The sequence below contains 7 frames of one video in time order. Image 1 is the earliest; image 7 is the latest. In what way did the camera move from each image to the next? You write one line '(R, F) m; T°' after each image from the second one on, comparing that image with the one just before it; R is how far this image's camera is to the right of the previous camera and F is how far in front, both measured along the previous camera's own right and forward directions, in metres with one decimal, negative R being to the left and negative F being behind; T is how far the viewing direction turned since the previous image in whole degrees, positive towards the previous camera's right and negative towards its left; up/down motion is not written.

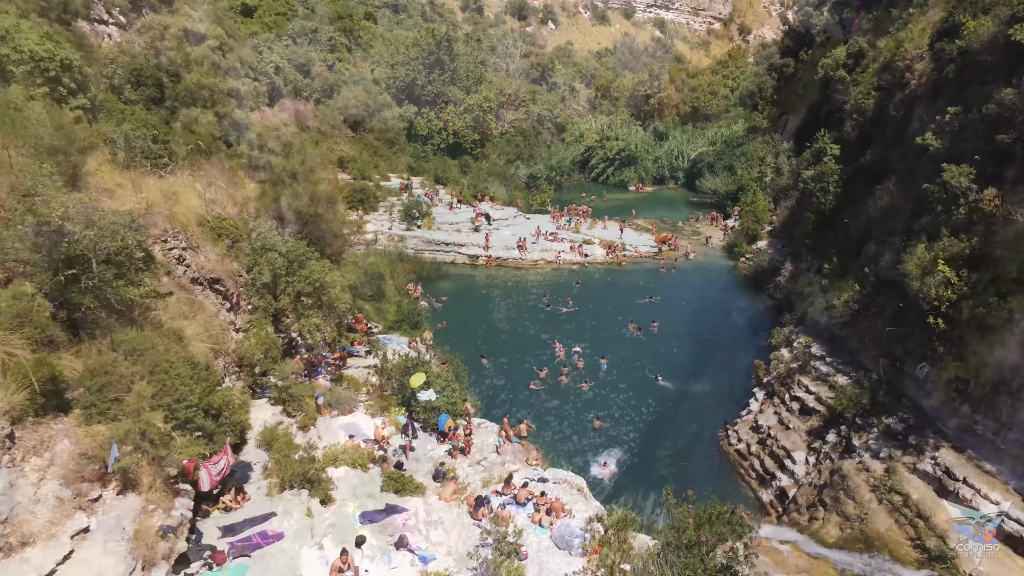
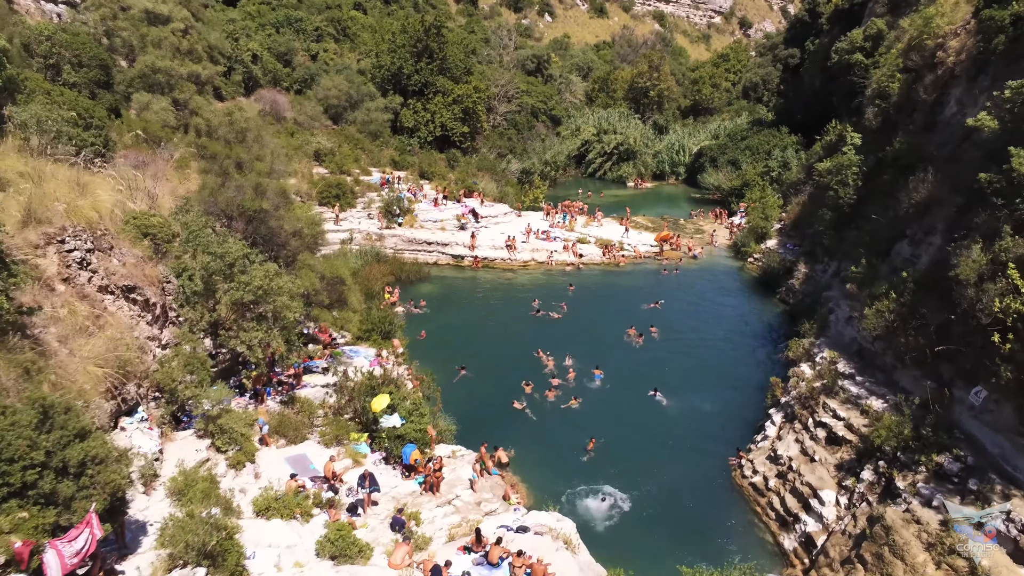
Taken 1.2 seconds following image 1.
(+0.5, +3.1) m; 0°
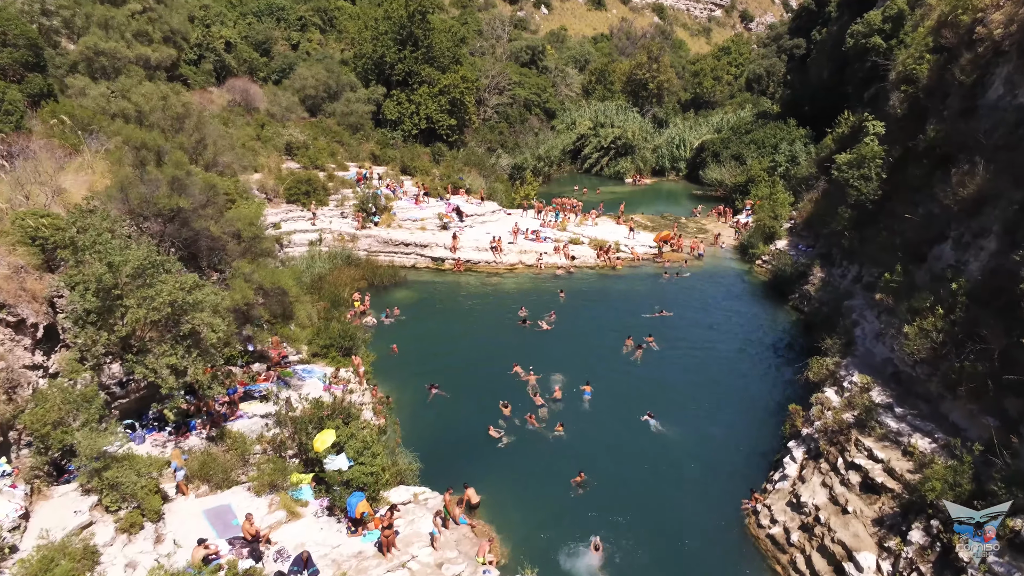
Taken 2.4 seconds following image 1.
(+0.6, +3.1) m; 0°
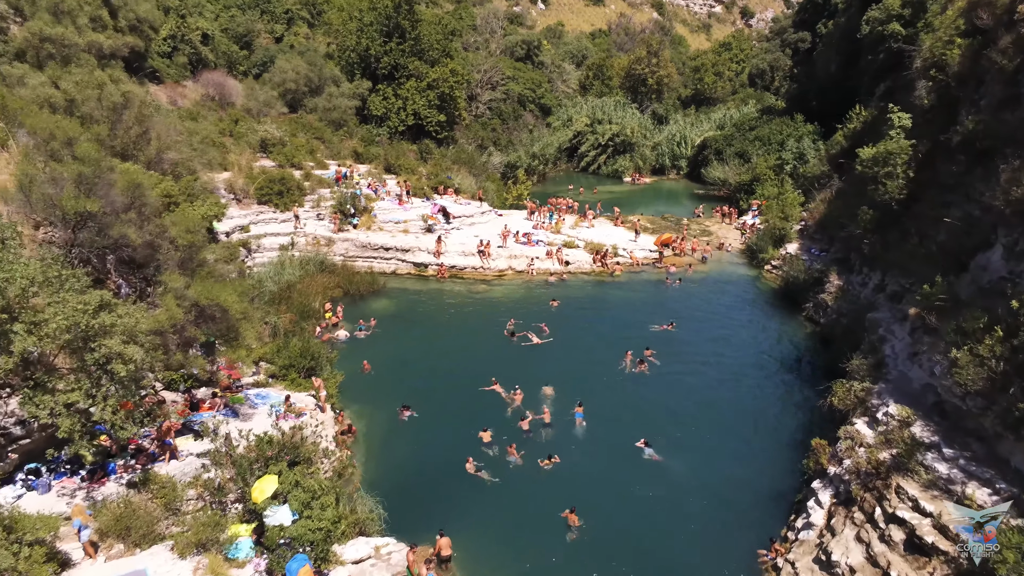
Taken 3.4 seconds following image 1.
(+0.4, +2.5) m; 0°
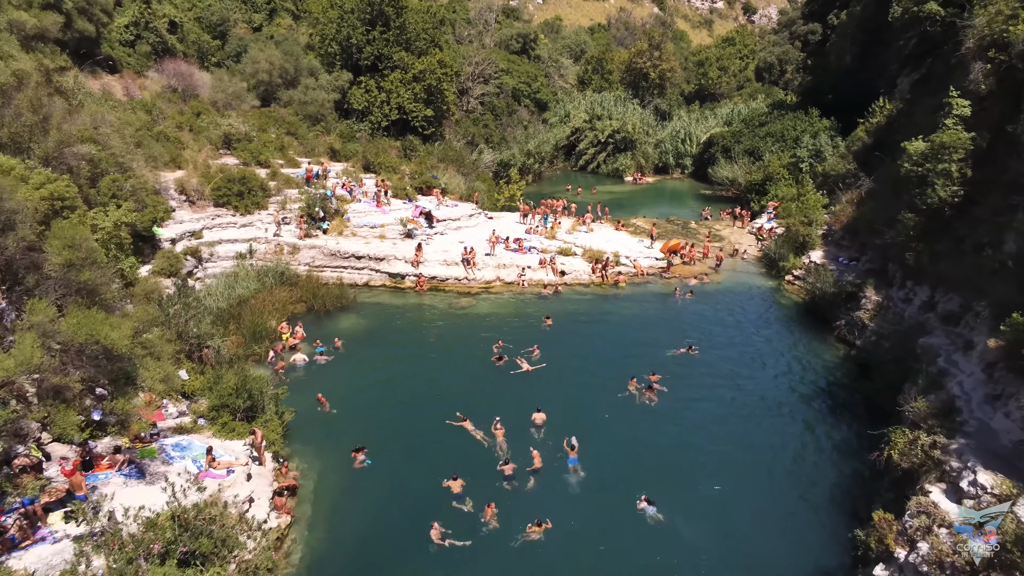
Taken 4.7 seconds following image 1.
(+0.4, +3.5) m; 0°
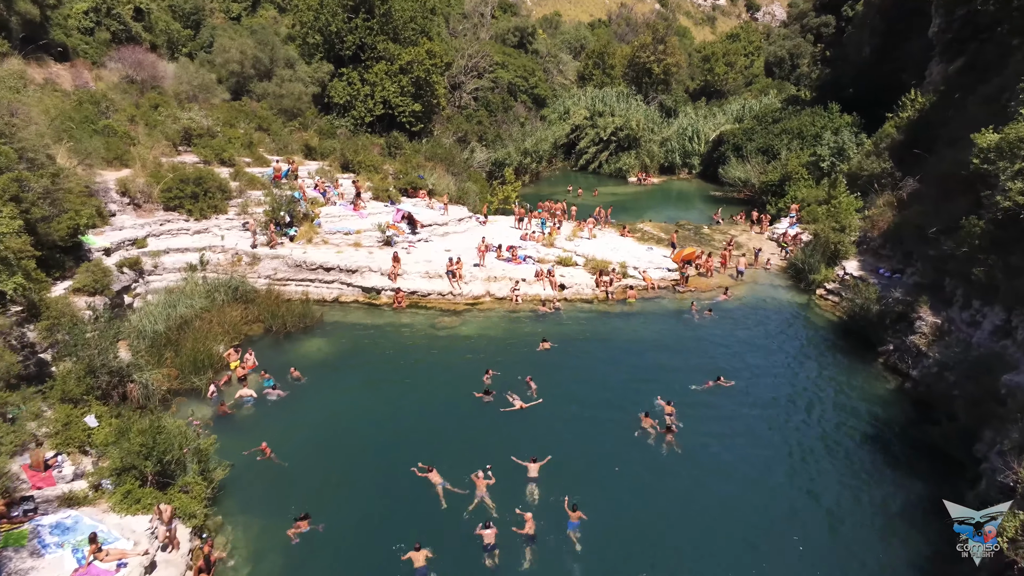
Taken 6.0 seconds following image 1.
(+0.2, +3.4) m; 0°
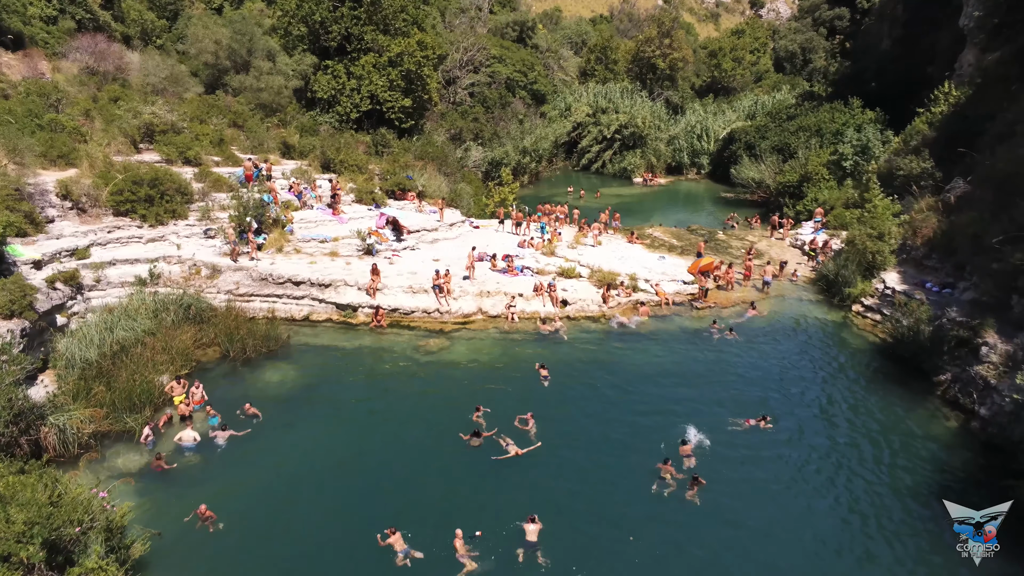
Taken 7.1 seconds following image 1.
(+0.1, +2.8) m; 0°
